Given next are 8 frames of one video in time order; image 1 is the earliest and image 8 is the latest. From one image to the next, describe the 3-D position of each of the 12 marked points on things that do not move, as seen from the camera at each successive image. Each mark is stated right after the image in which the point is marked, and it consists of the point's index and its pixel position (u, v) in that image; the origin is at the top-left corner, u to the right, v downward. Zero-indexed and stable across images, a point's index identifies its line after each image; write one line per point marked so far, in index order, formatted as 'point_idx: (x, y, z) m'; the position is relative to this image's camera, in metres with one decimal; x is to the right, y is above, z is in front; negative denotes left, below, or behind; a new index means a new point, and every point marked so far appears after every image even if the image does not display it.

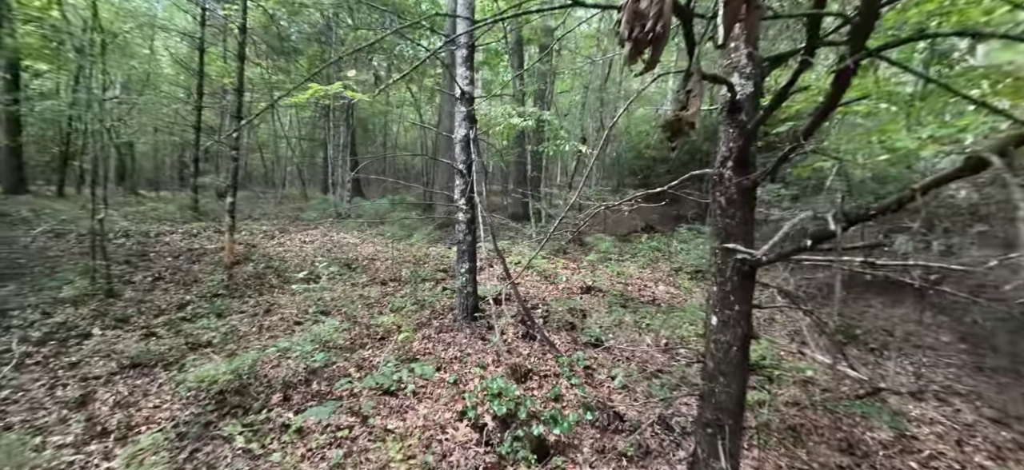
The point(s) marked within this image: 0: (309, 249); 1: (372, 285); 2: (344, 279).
0: (-5.6, -0.3, +11.9) m
1: (-2.8, -1.1, +8.8) m
2: (-3.5, -0.9, +9.1) m
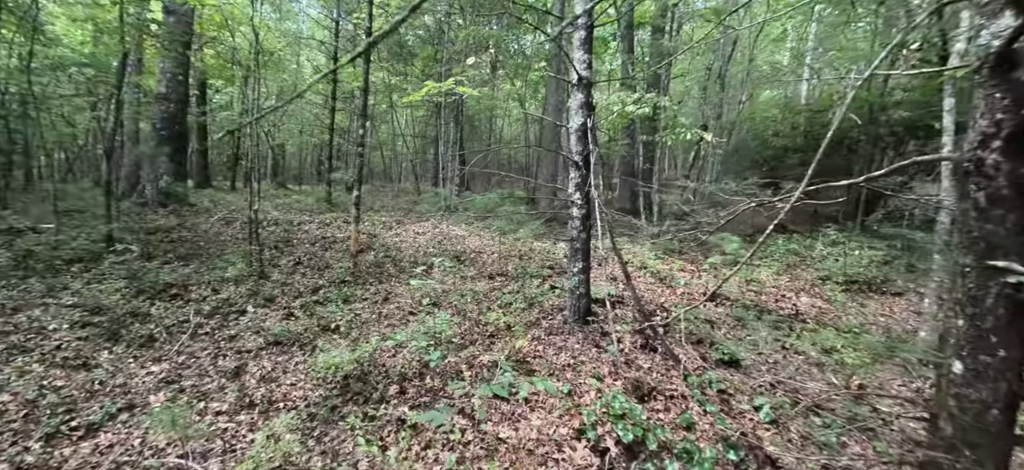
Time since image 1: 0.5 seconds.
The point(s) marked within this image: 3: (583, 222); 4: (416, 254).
0: (-2.6, 0.0, +12.5) m
1: (-0.6, -1.0, +8.8) m
2: (-1.2, -0.8, +9.3) m
3: (+1.2, +0.1, +6.5) m
4: (-2.4, -0.5, +10.7) m
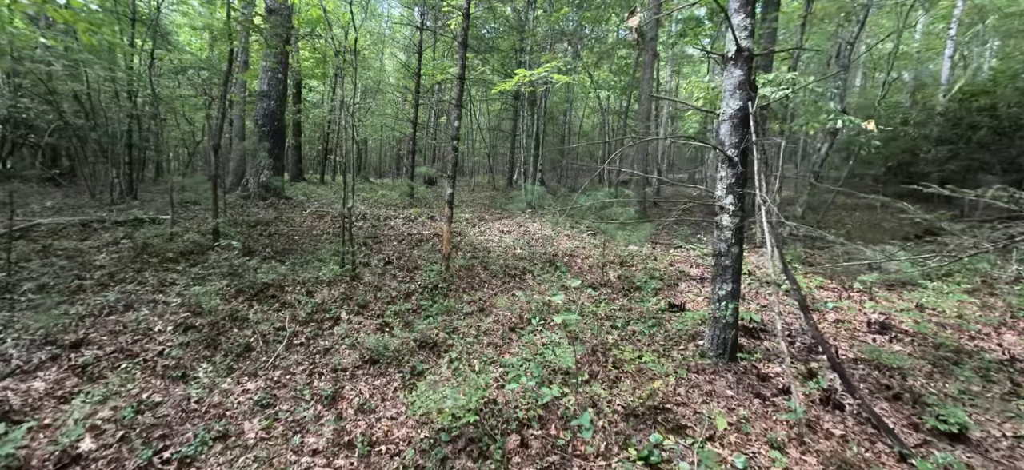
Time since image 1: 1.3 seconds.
0: (-0.1, 0.0, +11.7) m
1: (+1.3, -1.0, +7.8) m
2: (+0.8, -0.9, +8.4) m
3: (+2.7, 0.0, +5.2) m
4: (-0.1, -0.5, +10.0) m
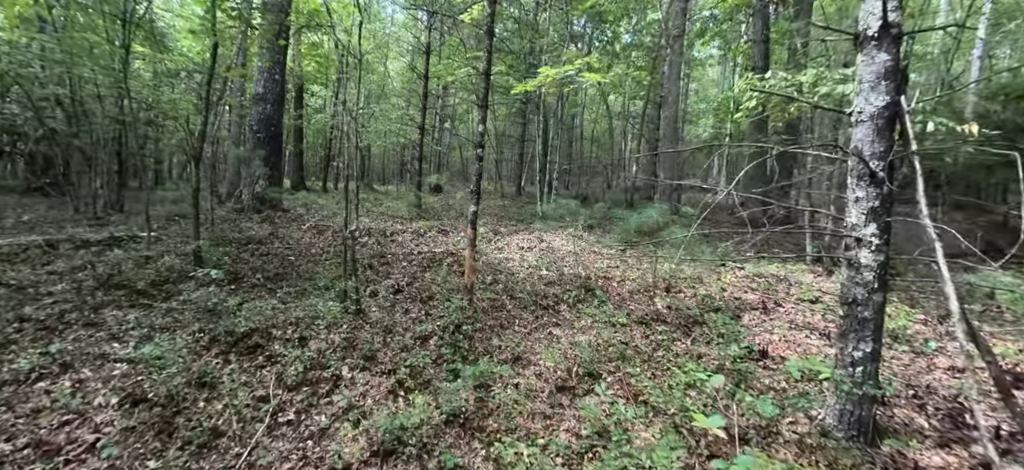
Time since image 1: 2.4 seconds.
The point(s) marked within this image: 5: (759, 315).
0: (+0.5, -0.5, +10.4) m
1: (+1.8, -1.4, +6.5) m
2: (+1.3, -1.3, +7.0) m
3: (+3.2, -0.4, +3.9) m
4: (+0.4, -0.9, +8.7) m
5: (+4.4, -1.4, +7.7) m
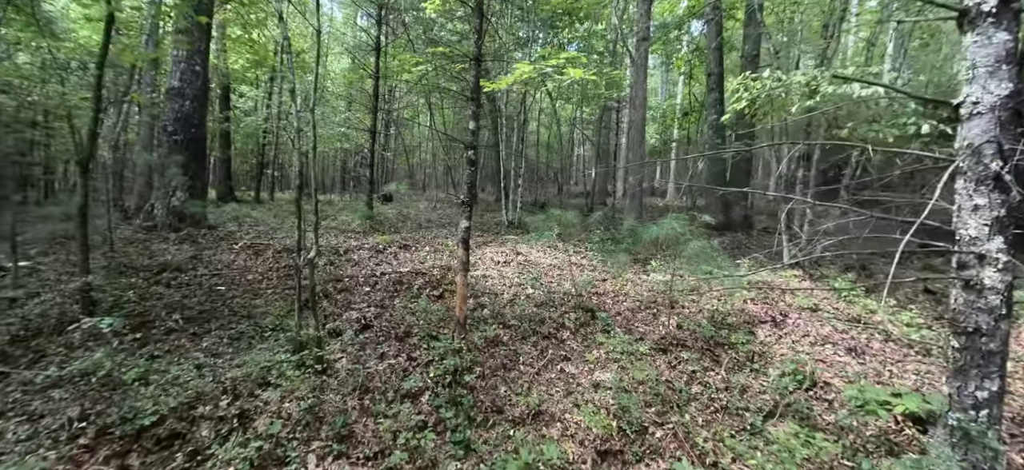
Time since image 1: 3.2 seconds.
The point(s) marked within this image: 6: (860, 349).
0: (0.0, -0.7, +9.3) m
1: (+1.9, -1.6, +5.5) m
2: (+1.3, -1.5, +6.0) m
3: (+3.5, -0.5, +3.1) m
4: (+0.2, -1.1, +7.5) m
5: (+4.3, -1.5, +7.1) m
6: (+5.2, -1.7, +6.6) m
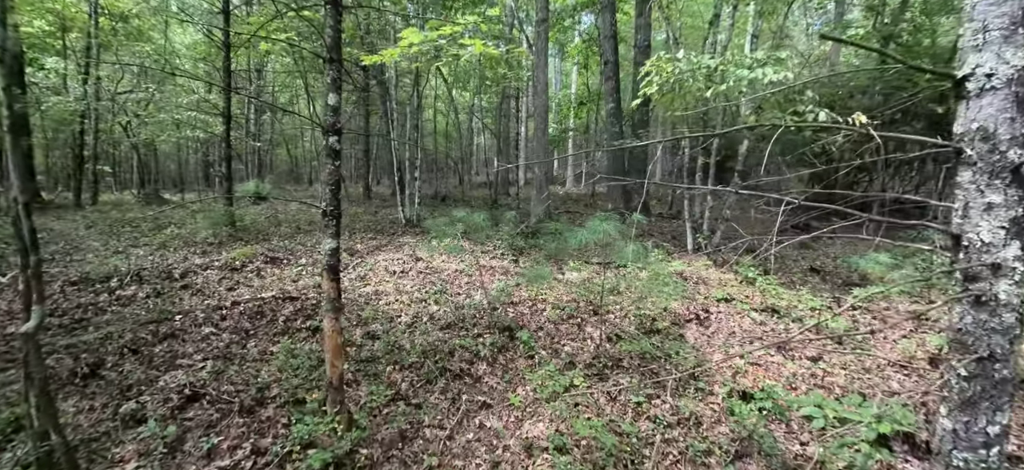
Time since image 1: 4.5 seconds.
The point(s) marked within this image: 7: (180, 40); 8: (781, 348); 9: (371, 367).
0: (-1.8, -0.8, +7.8) m
1: (+0.9, -1.7, +4.5) m
2: (+0.2, -1.5, +4.9) m
3: (+3.0, -0.5, +2.5) m
4: (-1.2, -1.2, +6.1) m
5: (+2.9, -1.4, +6.6) m
6: (+4.0, -1.6, +6.3) m
7: (-12.8, +7.6, +17.1) m
8: (+3.8, -1.6, +6.2) m
9: (-1.5, -1.5, +4.9) m
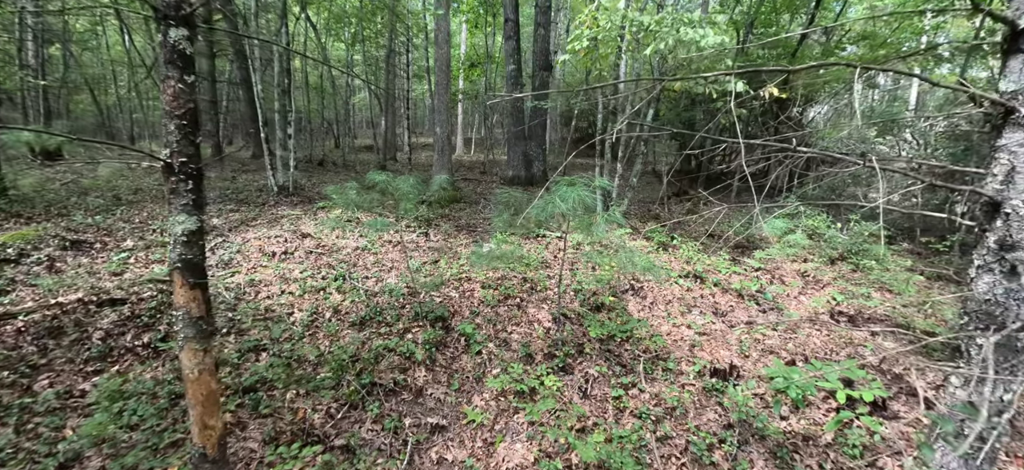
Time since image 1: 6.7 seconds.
0: (-3.0, -0.4, +6.1) m
1: (+0.5, -1.4, +3.8) m
2: (-0.3, -1.3, +3.9) m
3: (+3.1, -0.3, +2.3) m
4: (-2.0, -0.9, +4.7) m
5: (+1.8, -0.9, +6.3) m
6: (+3.0, -1.1, +6.3) m
7: (-16.3, +8.2, +11.5) m
8: (+2.9, -1.1, +6.1) m
9: (-1.9, -1.2, +3.4) m
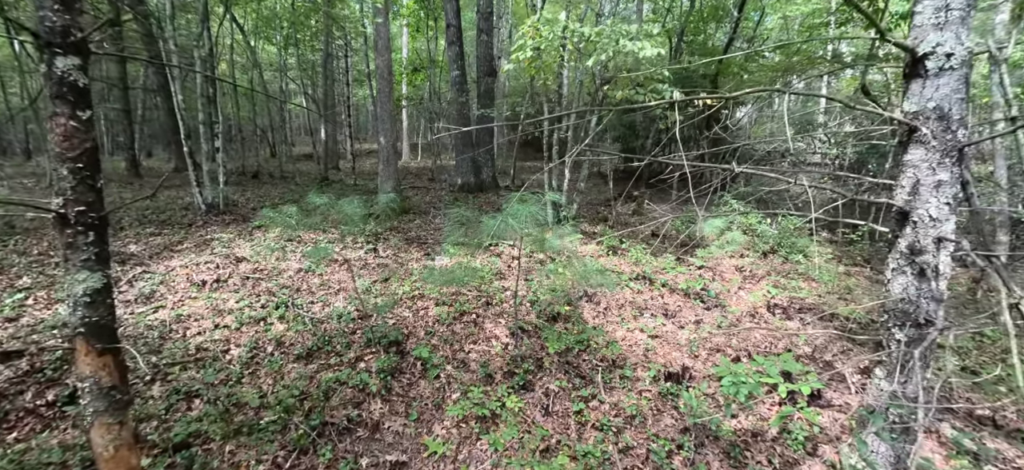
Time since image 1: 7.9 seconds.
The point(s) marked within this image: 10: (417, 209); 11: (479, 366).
0: (-3.6, -0.7, +5.6) m
1: (+0.2, -1.5, +3.7) m
2: (-0.6, -1.4, +3.8) m
3: (+2.8, -0.3, +2.6) m
4: (-2.4, -1.2, +4.3) m
5: (+1.2, -1.0, +6.4) m
6: (+2.3, -1.1, +6.5) m
7: (-17.8, +7.3, +9.4) m
8: (+2.2, -1.2, +6.3) m
9: (-2.2, -1.5, +3.1) m
10: (-2.2, +0.6, +10.0) m
11: (-0.4, -1.3, +4.4) m
